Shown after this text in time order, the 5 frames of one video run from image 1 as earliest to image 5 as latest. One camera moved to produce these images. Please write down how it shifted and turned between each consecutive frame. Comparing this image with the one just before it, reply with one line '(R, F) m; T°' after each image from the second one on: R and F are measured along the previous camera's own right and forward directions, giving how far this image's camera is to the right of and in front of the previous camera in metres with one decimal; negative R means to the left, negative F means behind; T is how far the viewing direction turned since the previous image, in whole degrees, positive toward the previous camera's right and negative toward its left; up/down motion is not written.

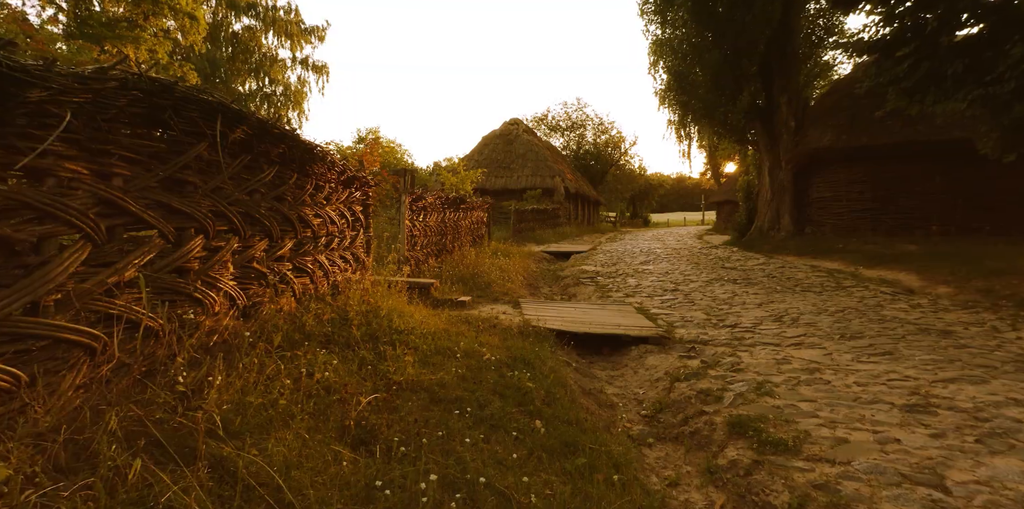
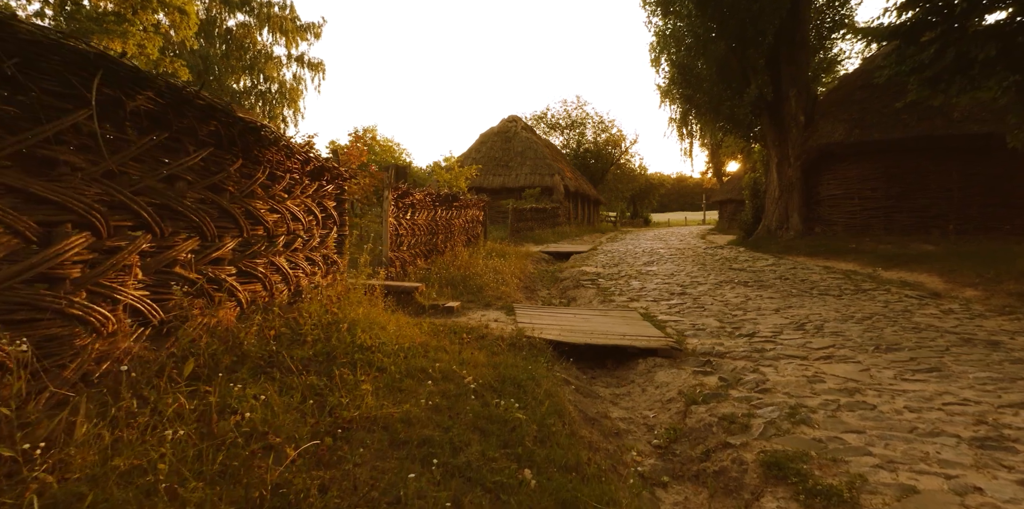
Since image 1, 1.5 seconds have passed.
(+0.1, +0.6) m; 0°
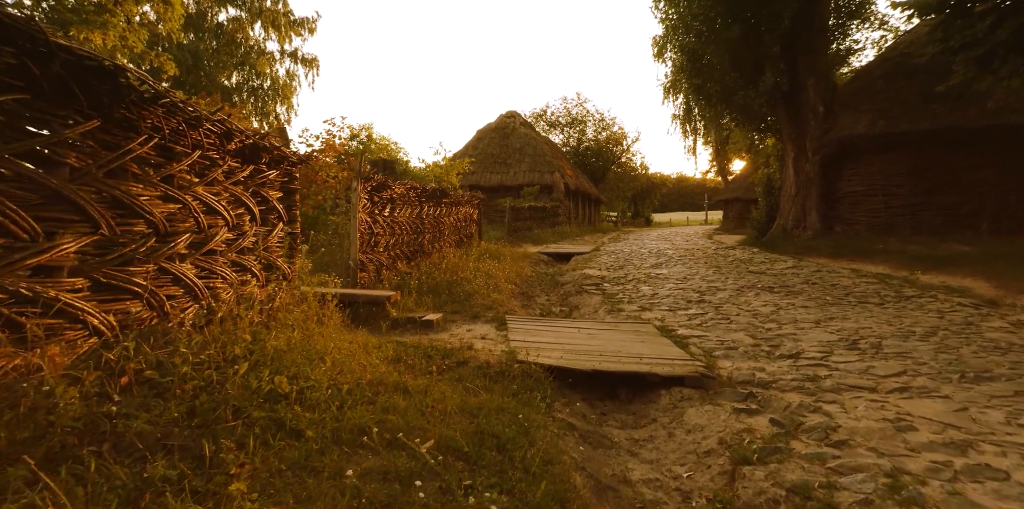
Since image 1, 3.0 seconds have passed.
(+0.1, +1.0) m; 0°
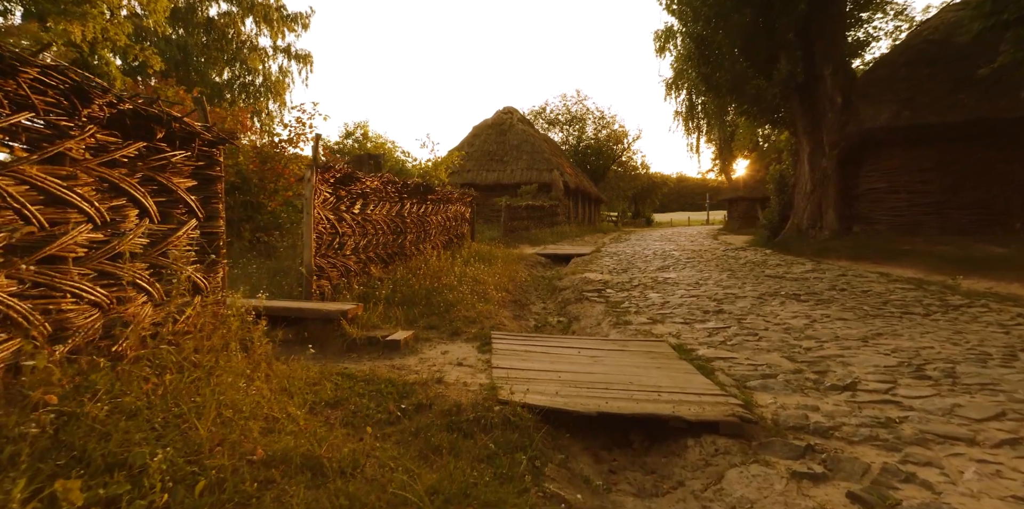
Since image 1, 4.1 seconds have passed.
(+0.1, +0.9) m; 0°
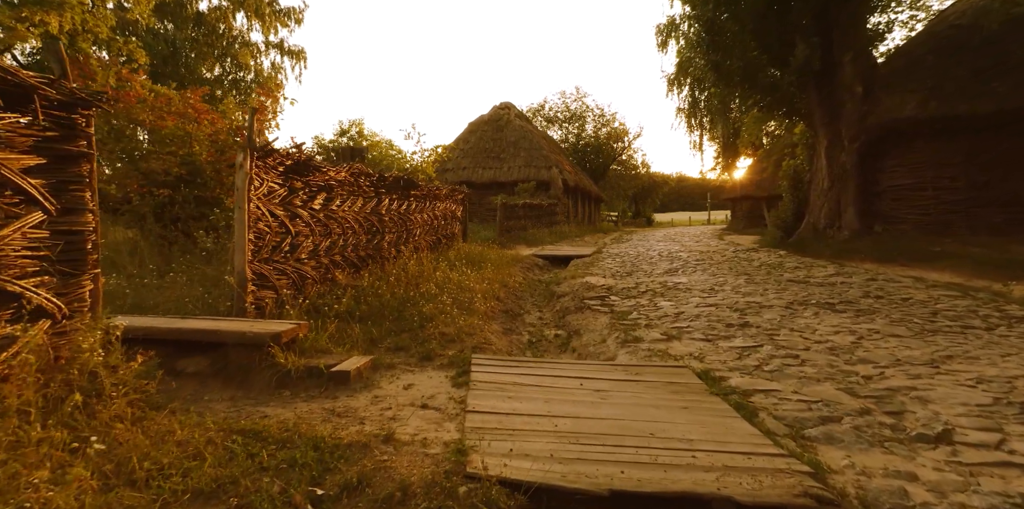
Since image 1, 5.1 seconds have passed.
(+0.1, +0.9) m; 0°
